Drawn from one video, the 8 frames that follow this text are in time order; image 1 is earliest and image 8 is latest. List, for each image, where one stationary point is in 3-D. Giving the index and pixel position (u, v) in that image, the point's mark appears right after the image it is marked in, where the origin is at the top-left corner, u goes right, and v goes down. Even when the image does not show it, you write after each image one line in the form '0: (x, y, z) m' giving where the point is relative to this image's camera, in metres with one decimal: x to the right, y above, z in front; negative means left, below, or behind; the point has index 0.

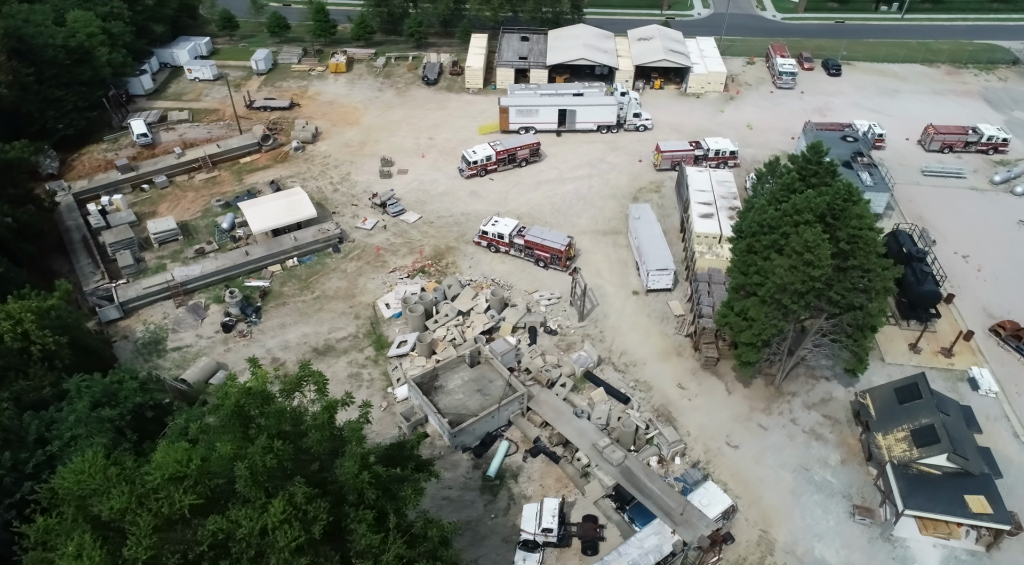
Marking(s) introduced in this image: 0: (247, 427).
0: (-6.7, -3.7, +17.4) m
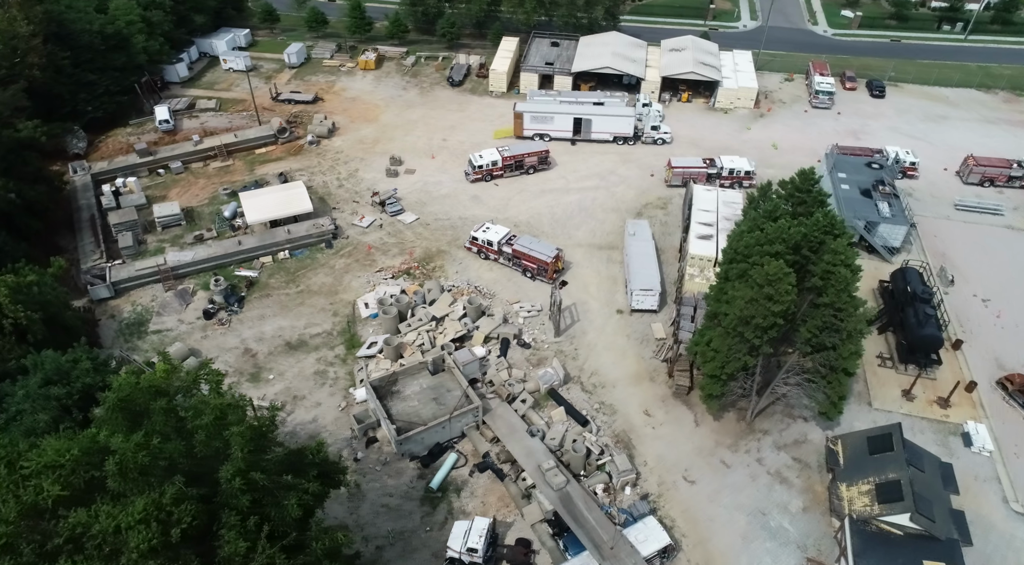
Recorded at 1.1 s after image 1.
0: (-9.6, -3.6, +17.5) m
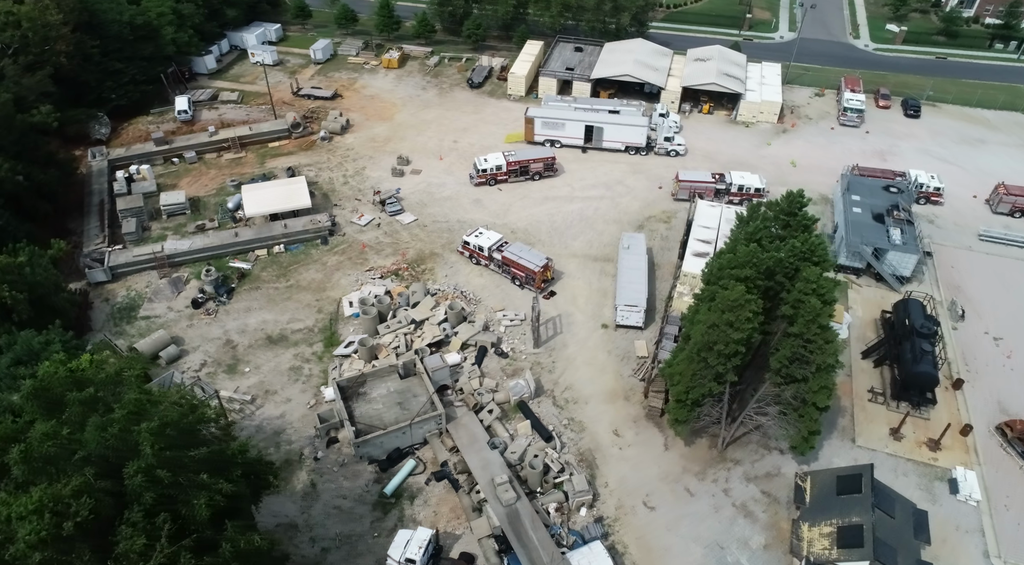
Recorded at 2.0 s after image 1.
0: (-11.9, -3.3, +17.8) m
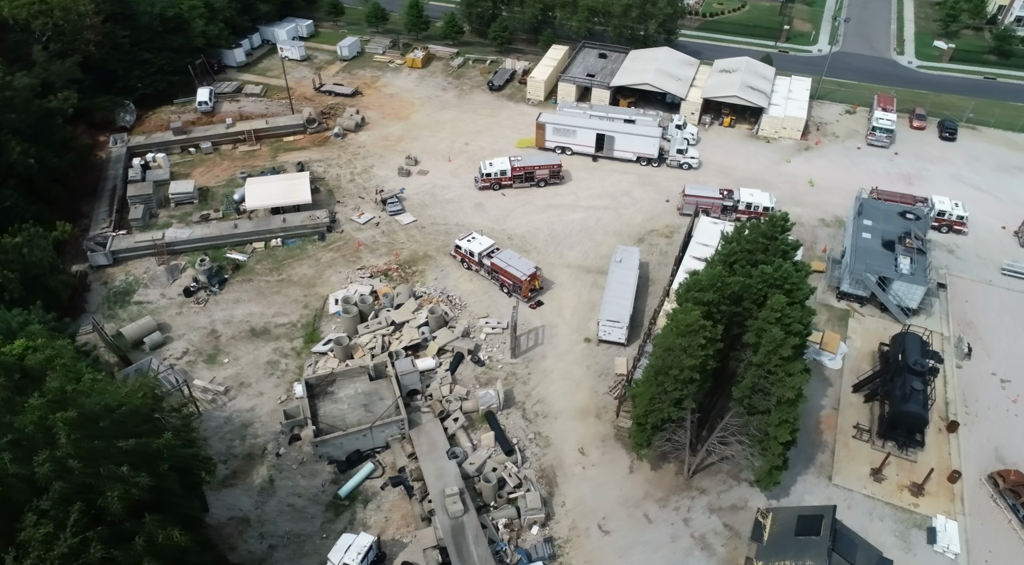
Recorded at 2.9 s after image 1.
0: (-14.1, -2.9, +18.2) m
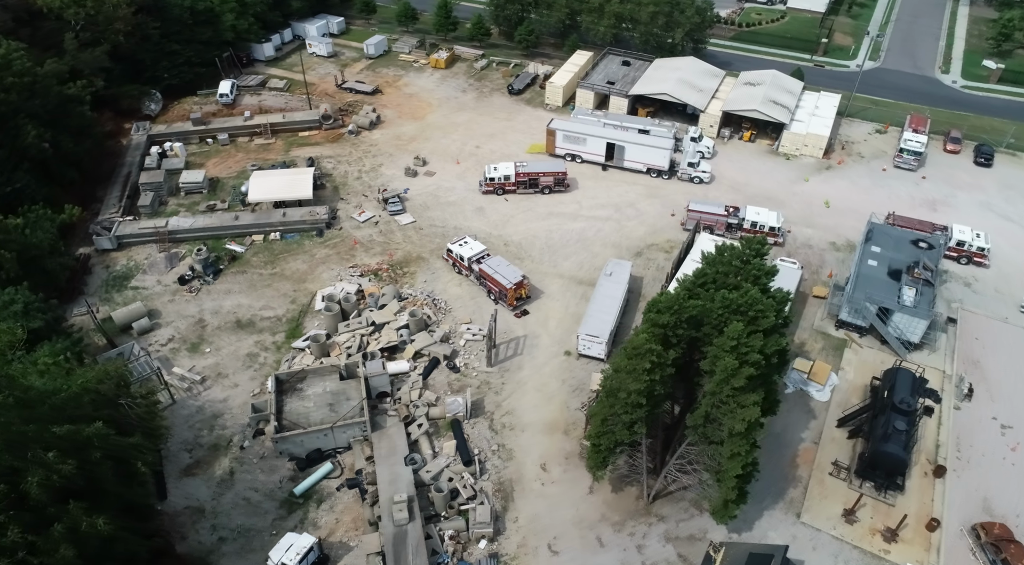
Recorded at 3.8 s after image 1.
0: (-16.2, -2.4, +18.8) m
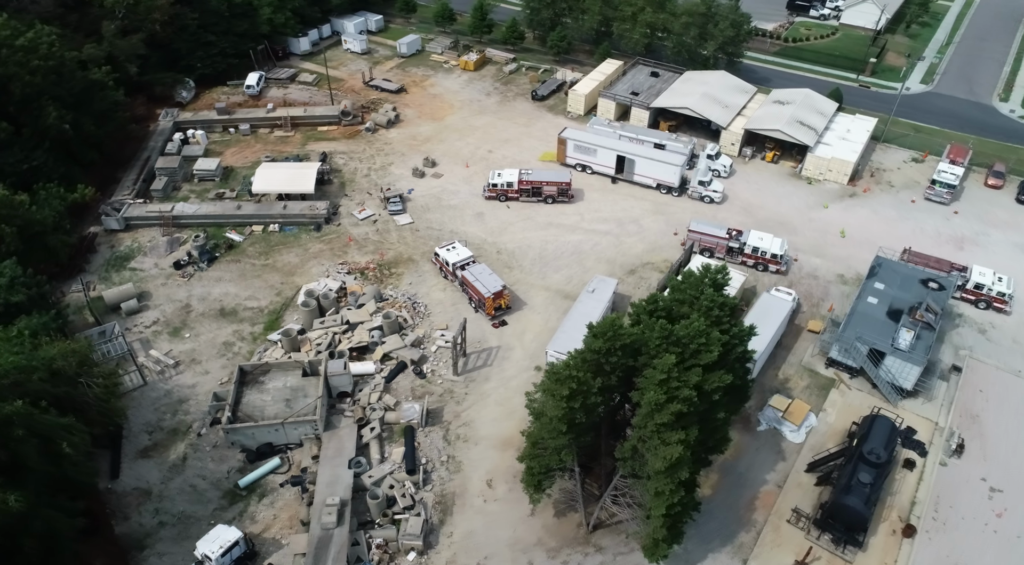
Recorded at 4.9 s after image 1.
0: (-18.8, -1.6, +19.8) m
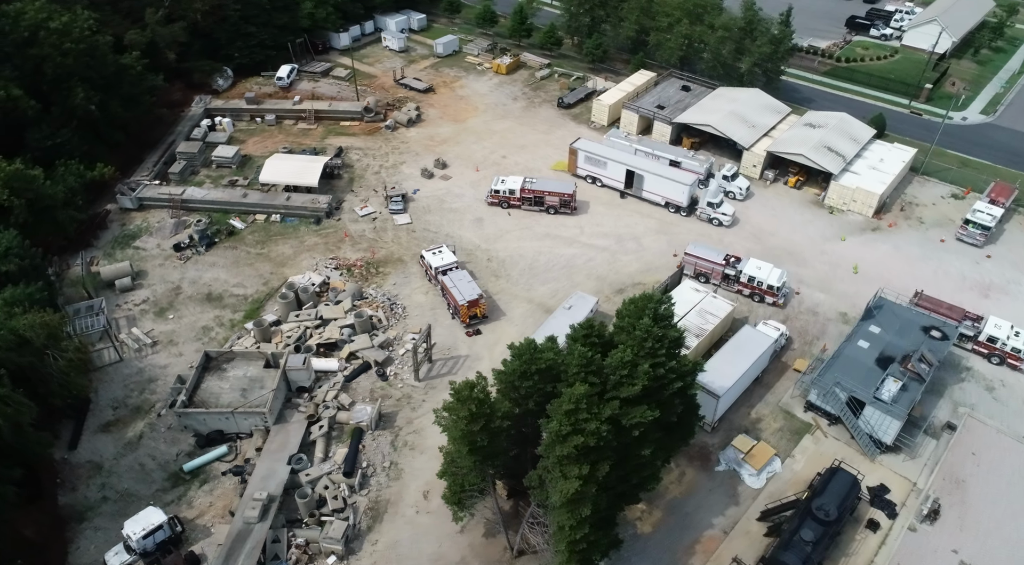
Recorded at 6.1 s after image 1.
0: (-21.5, -0.4, +21.2) m
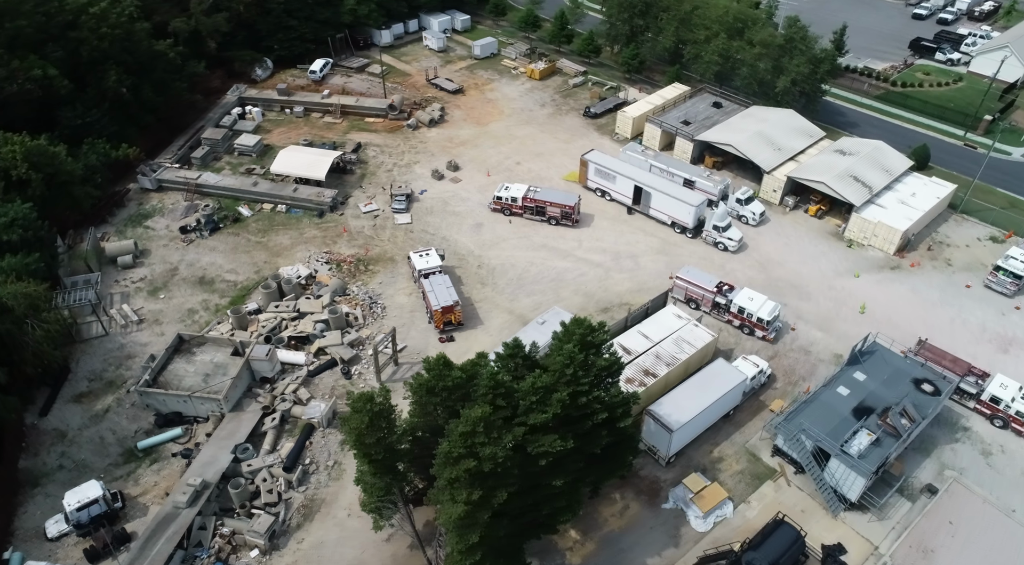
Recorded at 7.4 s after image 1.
0: (-23.9, +1.0, +22.9) m
